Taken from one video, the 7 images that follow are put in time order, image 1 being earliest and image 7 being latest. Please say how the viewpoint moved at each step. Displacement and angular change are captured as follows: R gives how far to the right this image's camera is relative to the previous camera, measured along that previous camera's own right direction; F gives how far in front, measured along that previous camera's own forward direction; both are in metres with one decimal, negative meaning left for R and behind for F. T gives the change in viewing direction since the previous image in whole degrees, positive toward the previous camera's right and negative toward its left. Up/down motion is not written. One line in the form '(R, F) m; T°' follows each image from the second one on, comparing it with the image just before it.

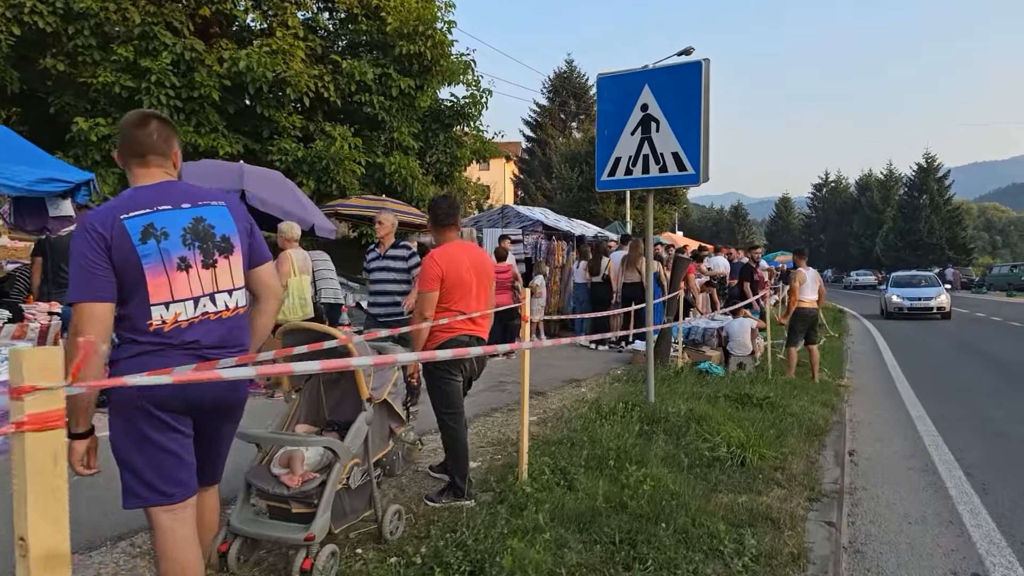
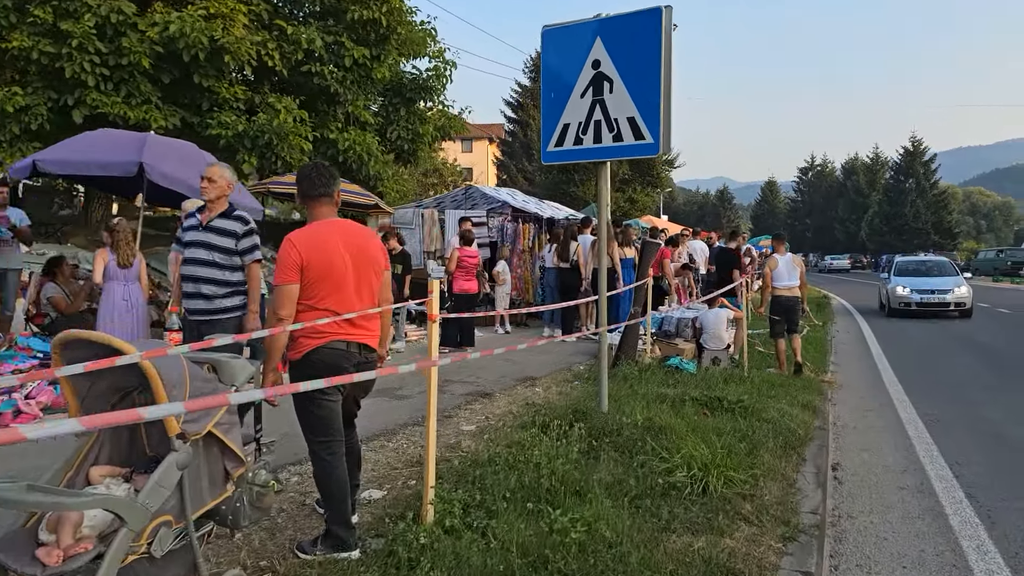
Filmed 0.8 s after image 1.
(+0.4, +0.9) m; +1°
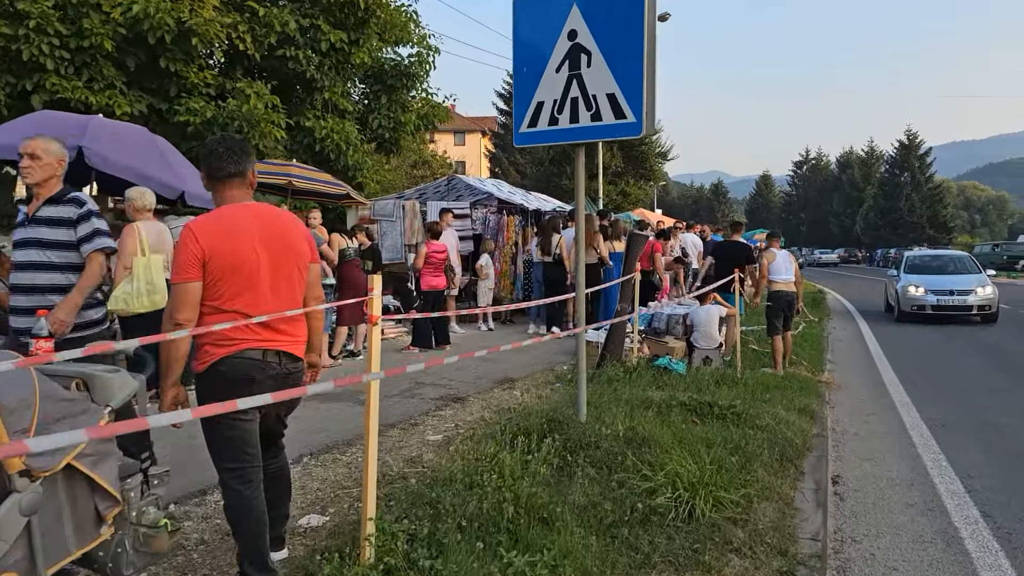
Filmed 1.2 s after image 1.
(+0.2, +0.5) m; 0°
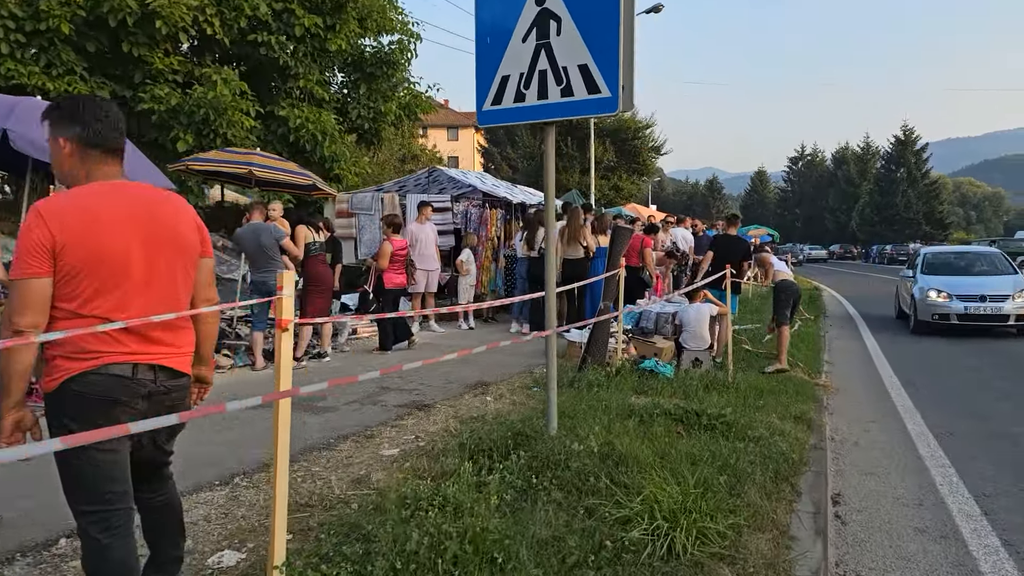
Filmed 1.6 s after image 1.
(+0.2, +0.5) m; 0°
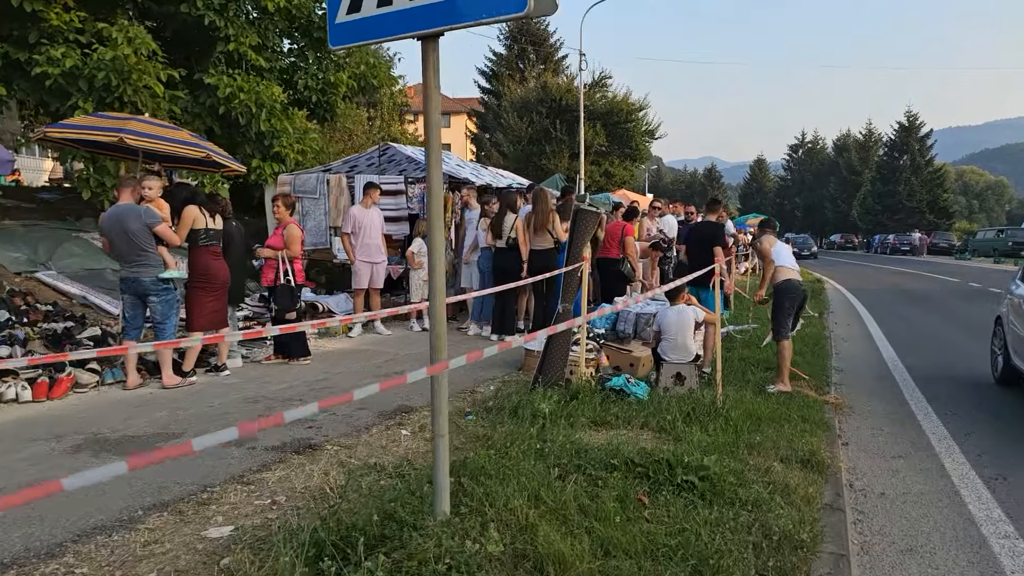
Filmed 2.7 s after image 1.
(+0.5, +1.5) m; 0°
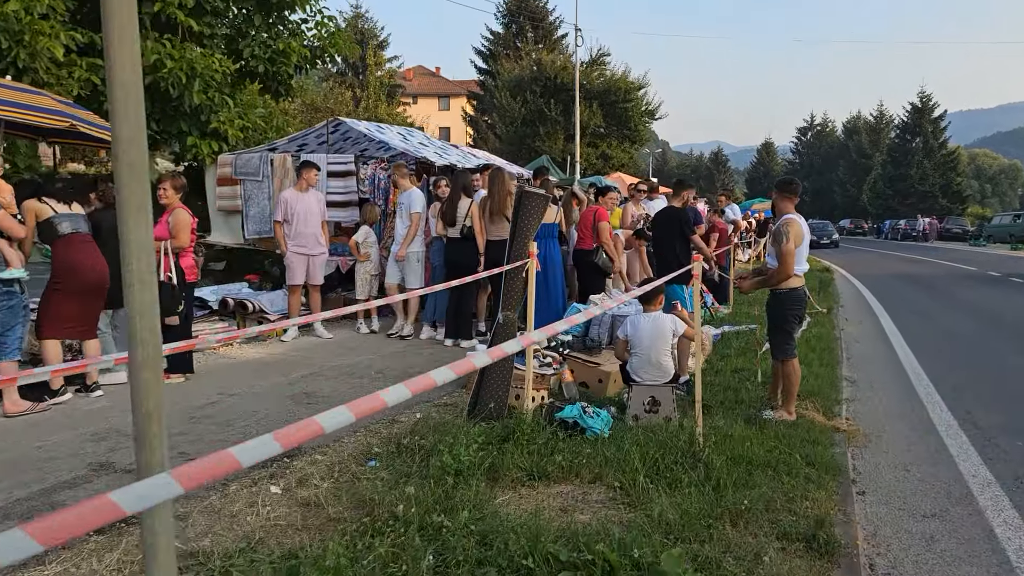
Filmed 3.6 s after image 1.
(+0.5, +1.3) m; 0°
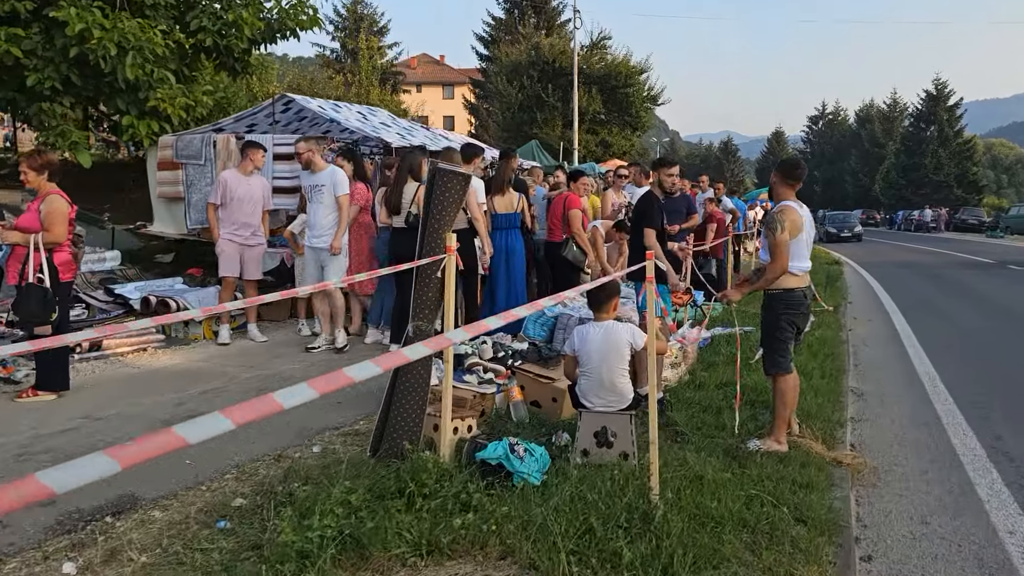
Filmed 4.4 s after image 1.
(+0.5, +1.0) m; -1°
